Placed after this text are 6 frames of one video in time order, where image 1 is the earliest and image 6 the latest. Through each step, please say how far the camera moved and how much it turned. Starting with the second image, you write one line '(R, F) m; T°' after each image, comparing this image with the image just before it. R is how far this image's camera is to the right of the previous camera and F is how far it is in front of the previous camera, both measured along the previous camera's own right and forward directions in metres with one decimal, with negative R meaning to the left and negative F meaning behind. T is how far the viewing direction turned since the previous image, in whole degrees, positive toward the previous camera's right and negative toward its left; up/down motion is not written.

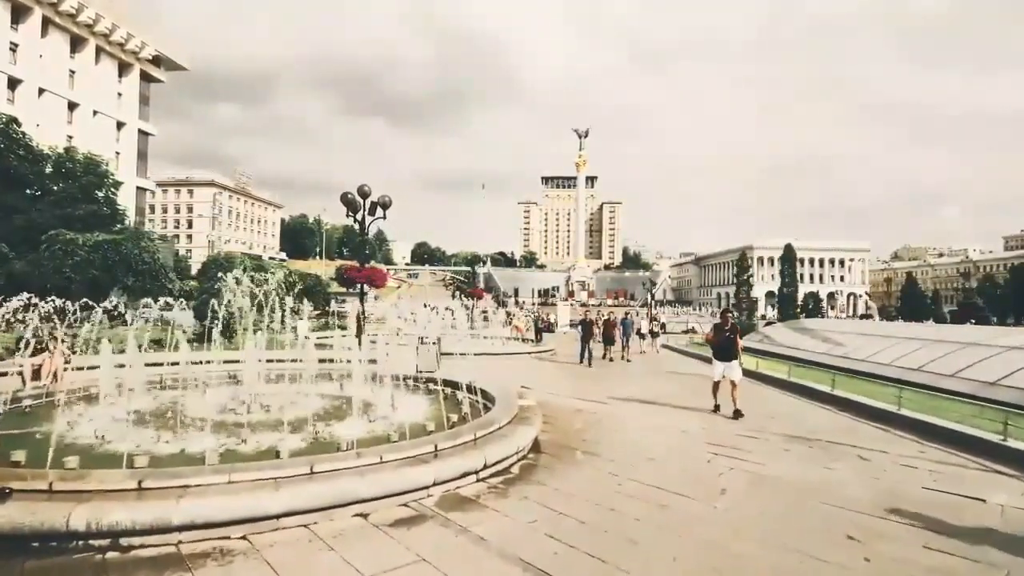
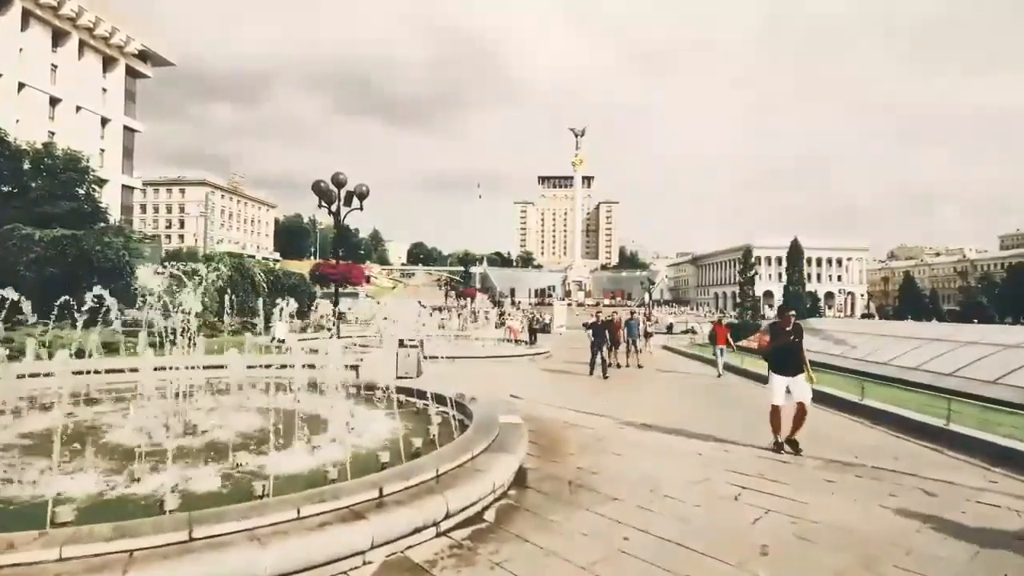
(+0.2, +1.5) m; 0°
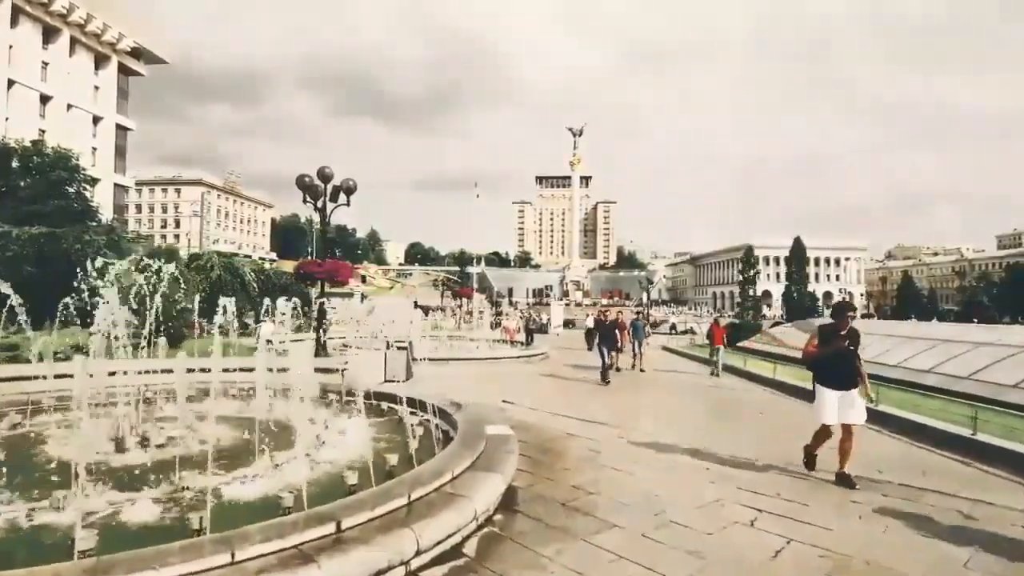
(+0.1, +0.7) m; 0°
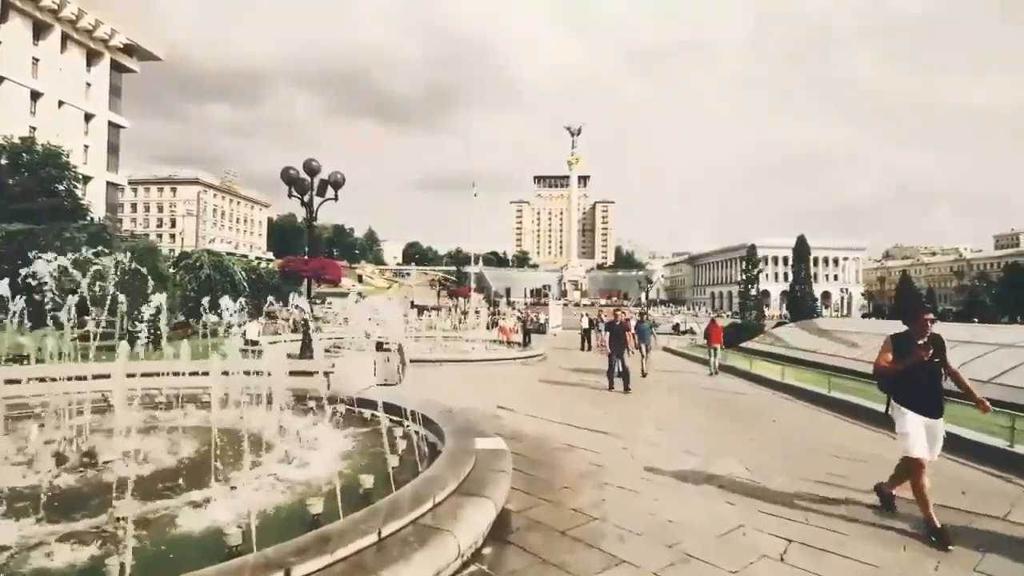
(0.0, +0.7) m; 0°
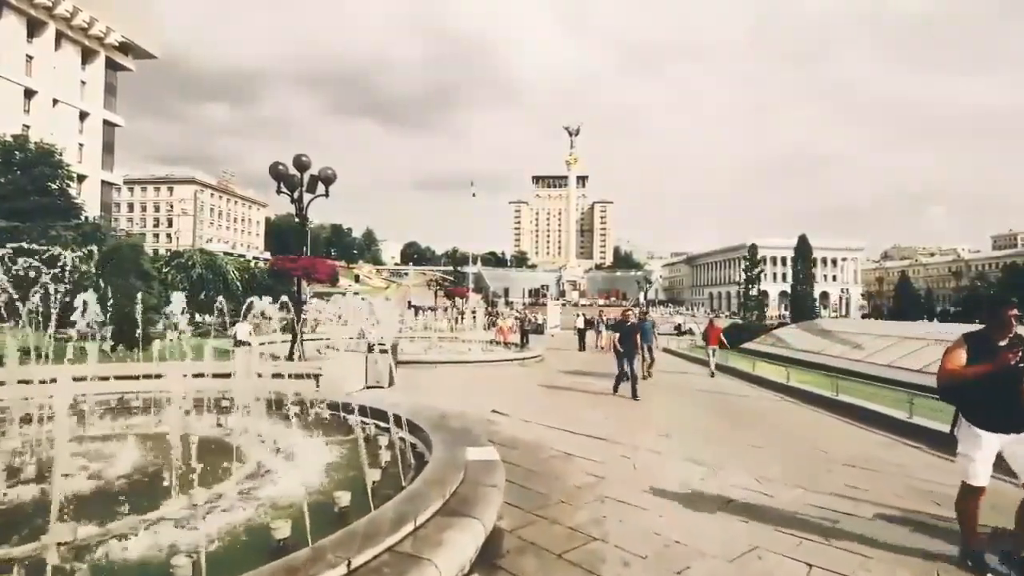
(0.0, +0.4) m; 0°
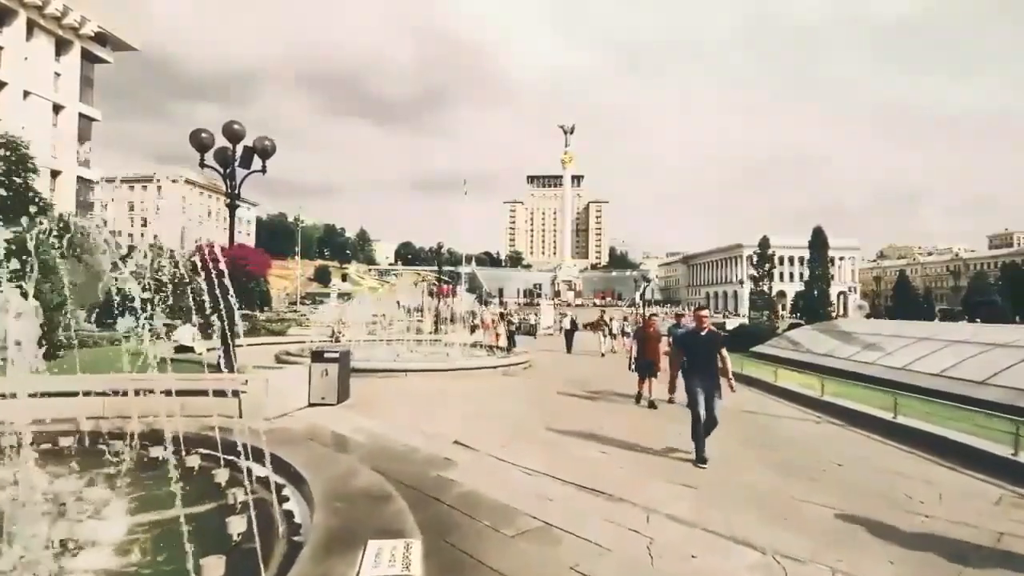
(+0.3, +2.5) m; 0°
